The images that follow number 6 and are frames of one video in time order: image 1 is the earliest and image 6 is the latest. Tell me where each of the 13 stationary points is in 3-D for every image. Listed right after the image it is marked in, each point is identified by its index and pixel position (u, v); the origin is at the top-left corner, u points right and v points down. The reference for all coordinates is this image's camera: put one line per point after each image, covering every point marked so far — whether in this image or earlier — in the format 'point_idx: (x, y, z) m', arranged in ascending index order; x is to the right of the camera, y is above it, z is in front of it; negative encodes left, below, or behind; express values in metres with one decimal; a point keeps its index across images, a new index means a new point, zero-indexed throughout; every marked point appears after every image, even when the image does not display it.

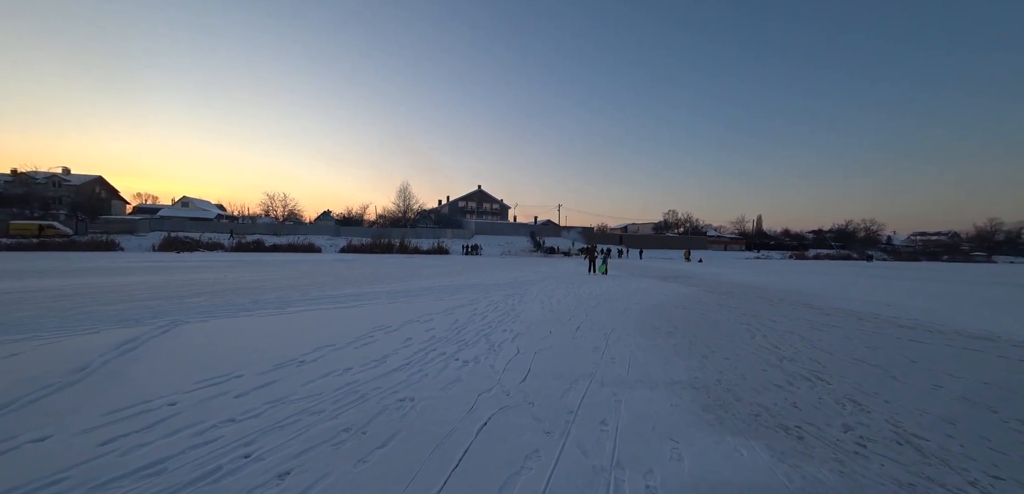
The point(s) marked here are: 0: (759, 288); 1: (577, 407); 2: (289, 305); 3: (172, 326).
0: (+12.4, -2.2, +15.9) m
1: (+0.7, -1.7, +3.3) m
2: (-6.2, -1.6, +8.8) m
3: (-6.8, -1.6, +6.3) m
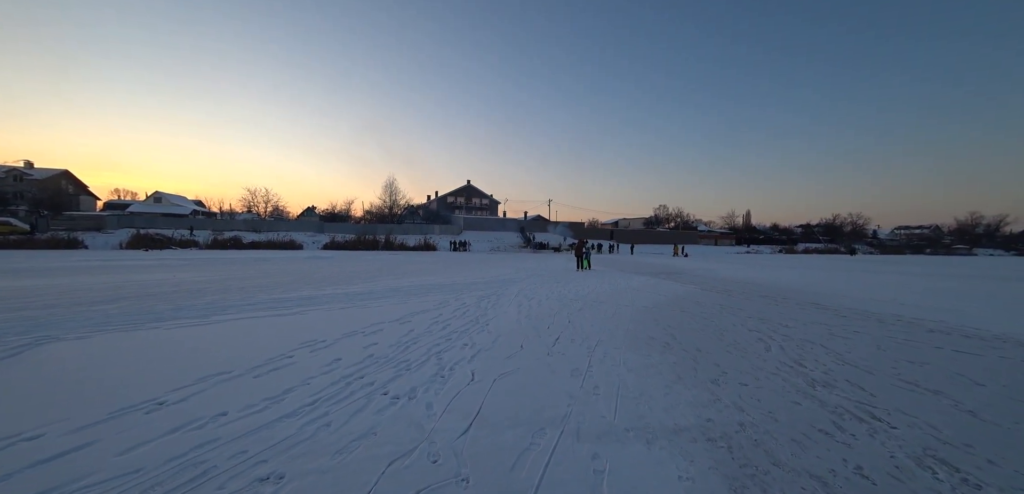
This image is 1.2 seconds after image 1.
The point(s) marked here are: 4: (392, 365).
0: (+11.6, -1.9, +15.0) m
1: (+0.2, -1.6, +2.1) m
2: (-6.8, -1.5, +7.4) m
3: (-7.4, -1.5, +5.0) m
4: (-1.6, -1.6, +4.3) m
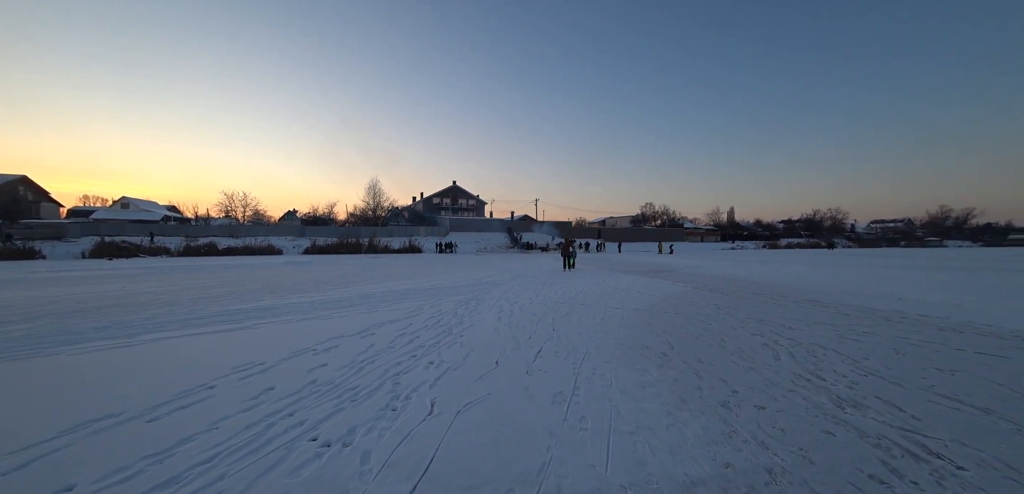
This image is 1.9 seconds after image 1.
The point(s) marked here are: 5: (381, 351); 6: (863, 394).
0: (+10.9, -1.7, +14.7) m
1: (-0.1, -1.6, +1.4) m
2: (-7.3, -1.6, +6.5) m
3: (-7.8, -1.7, +4.0) m
4: (-1.9, -1.6, +3.5) m
5: (-2.0, -1.6, +4.8) m
6: (+3.6, -1.5, +3.3) m
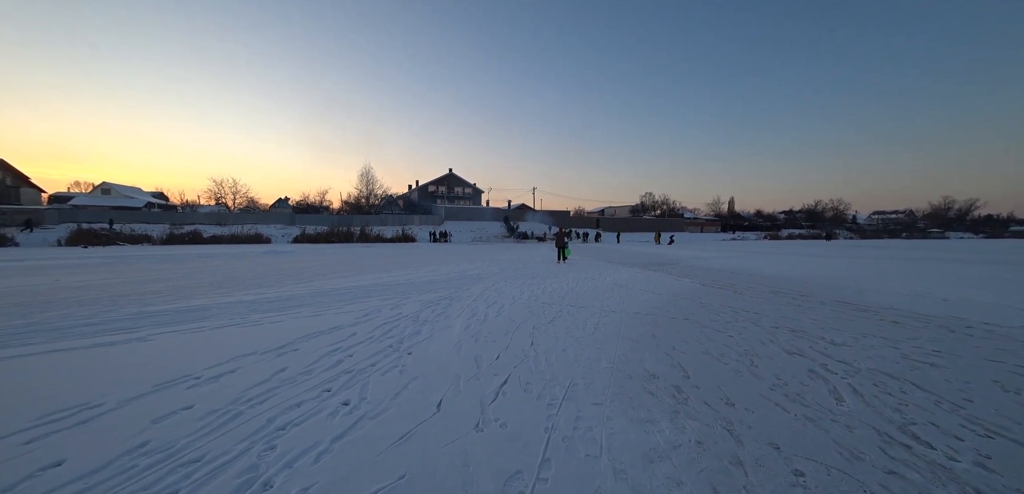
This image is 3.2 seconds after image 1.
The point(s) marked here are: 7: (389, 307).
0: (+10.4, -1.3, +13.4) m
1: (-0.6, -1.6, +0.1) m
2: (-7.8, -1.5, +5.1) m
3: (-8.3, -1.6, +2.6) m
4: (-2.4, -1.6, +2.2) m
5: (-2.5, -1.5, +3.5) m
6: (+3.2, -1.5, +2.0) m
7: (-2.7, -1.3, +7.0) m
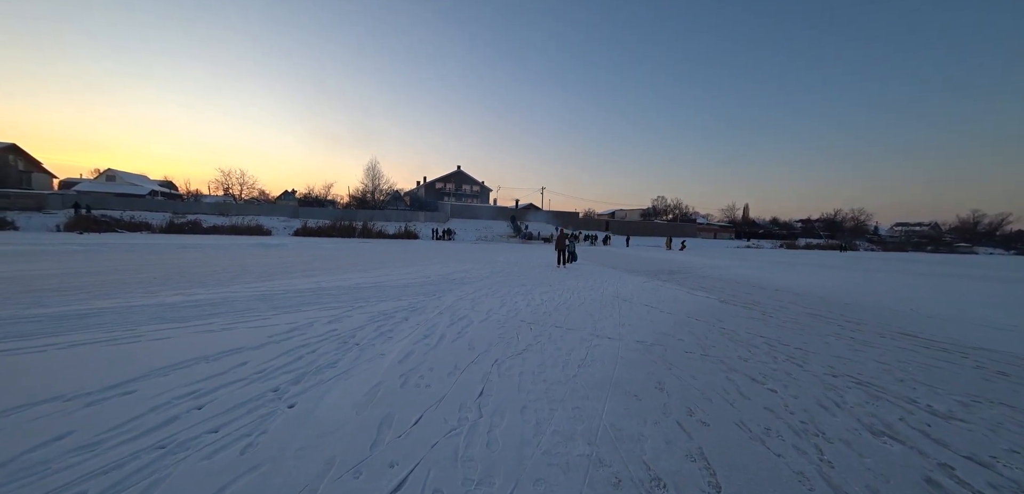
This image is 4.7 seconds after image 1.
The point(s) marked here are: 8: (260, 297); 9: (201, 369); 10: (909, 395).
0: (+10.0, -1.7, +11.7) m
1: (-1.3, -1.6, -1.4) m
2: (-8.4, -1.2, +3.8) m
3: (-8.9, -1.3, +1.4) m
4: (-3.1, -1.5, +0.8) m
5: (-3.1, -1.4, +2.1) m
6: (+2.5, -1.6, +0.4) m
7: (-3.3, -1.3, +5.6) m
8: (-5.9, -1.1, +7.3) m
9: (-3.5, -1.4, +3.6) m
10: (+4.3, -1.6, +3.4) m
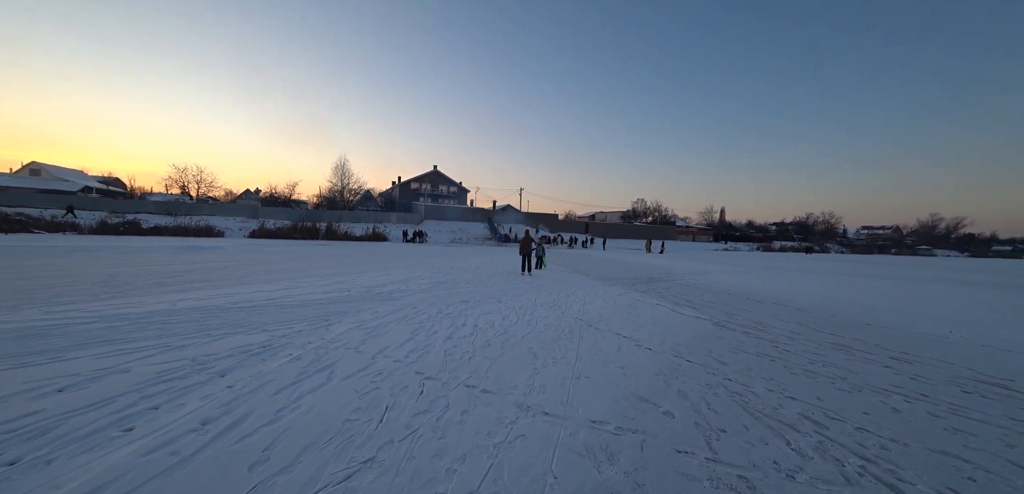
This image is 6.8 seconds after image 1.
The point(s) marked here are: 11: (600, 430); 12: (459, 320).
0: (+8.4, -1.8, +10.0) m
1: (-2.2, -1.7, -3.7) m
2: (-9.5, -1.3, +1.2) m
3: (-10.0, -1.4, -1.3) m
4: (-4.1, -1.6, -1.6) m
5: (-4.2, -1.5, -0.3) m
6: (+1.5, -1.7, -1.7) m
7: (-4.5, -1.4, +3.2) m
8: (-7.2, -1.2, +4.8) m
9: (-4.7, -1.4, +1.2) m
10: (+3.2, -1.7, +1.4) m
11: (+0.8, -1.6, +2.7) m
12: (-1.0, -1.4, +6.2) m
